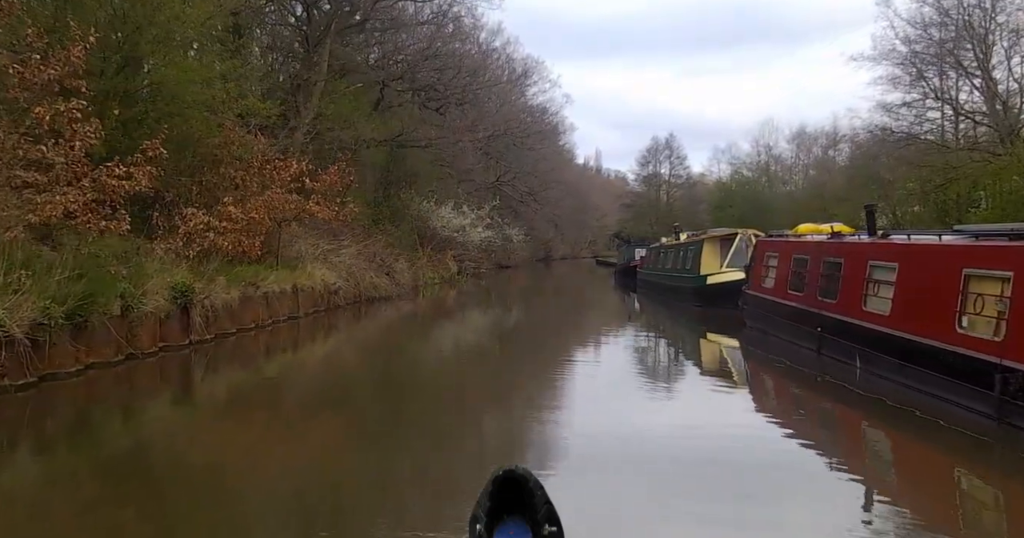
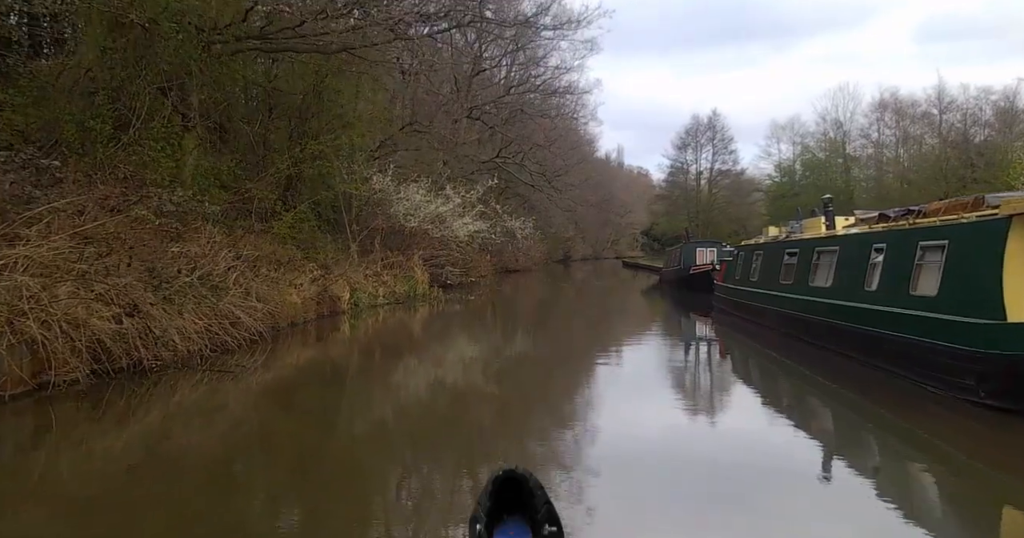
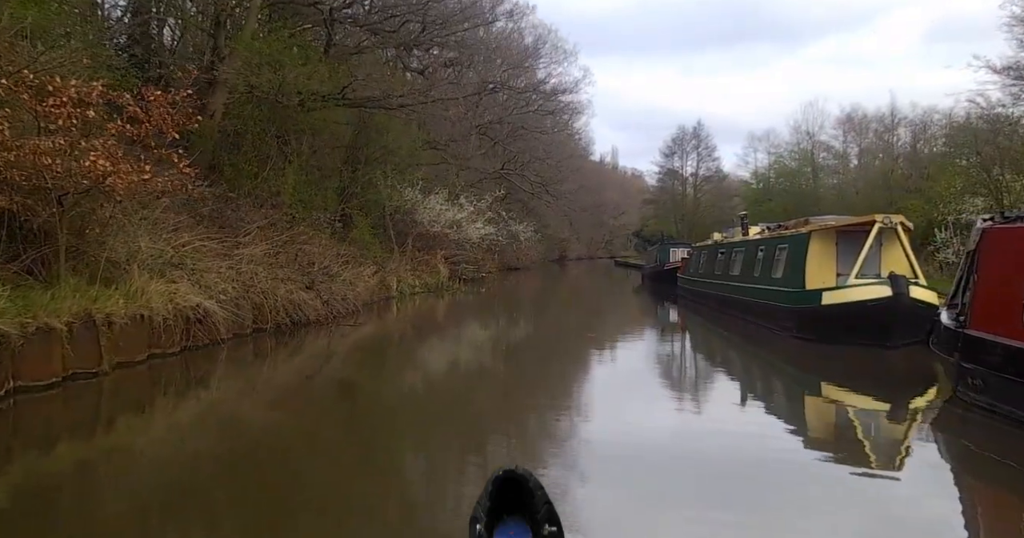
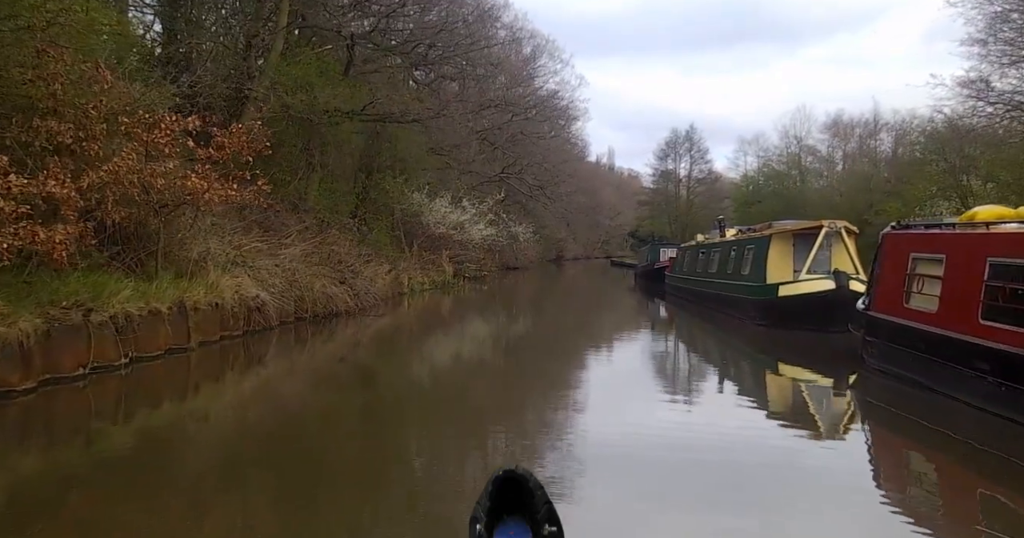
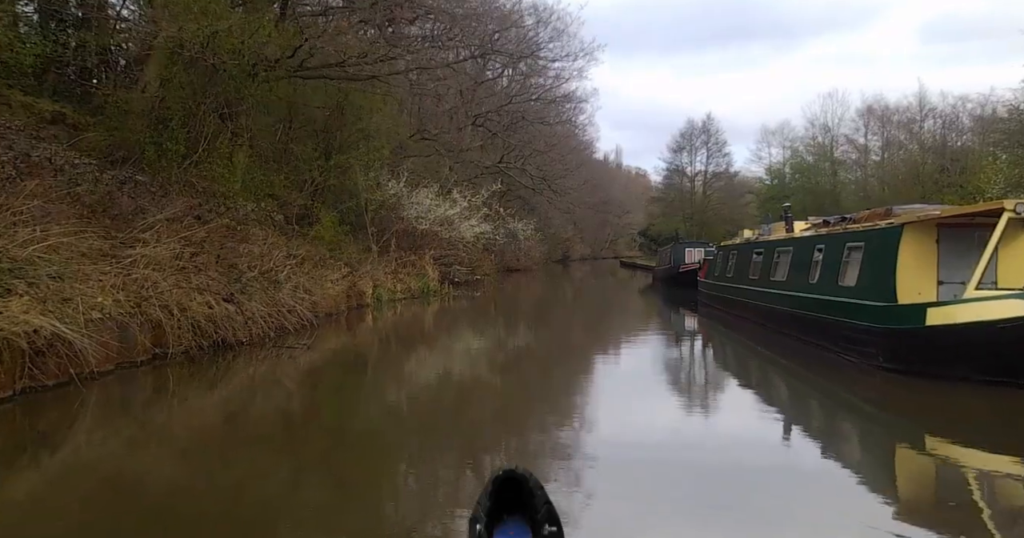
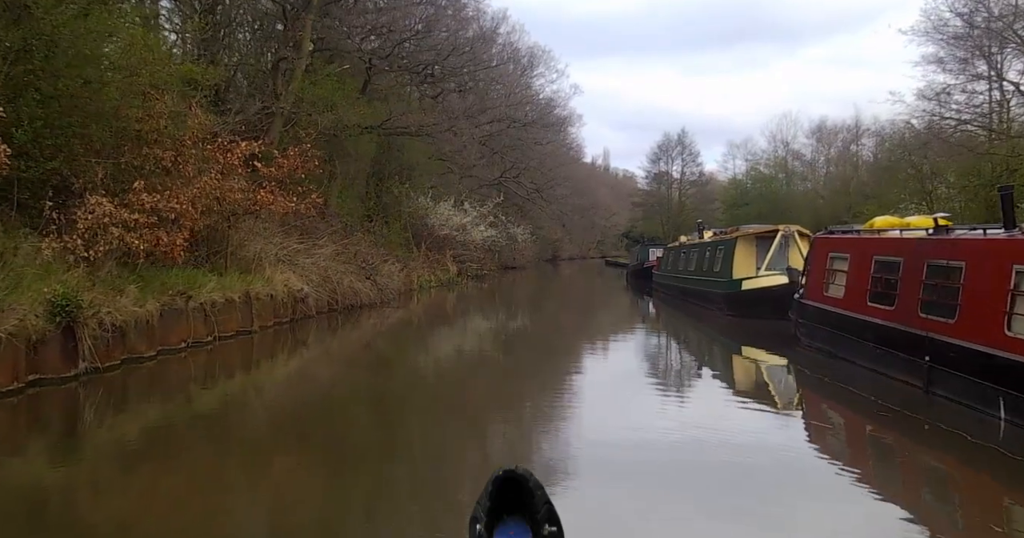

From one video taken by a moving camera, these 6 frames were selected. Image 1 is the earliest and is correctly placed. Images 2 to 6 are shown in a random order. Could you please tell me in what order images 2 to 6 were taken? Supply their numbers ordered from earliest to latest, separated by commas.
6, 4, 3, 5, 2
